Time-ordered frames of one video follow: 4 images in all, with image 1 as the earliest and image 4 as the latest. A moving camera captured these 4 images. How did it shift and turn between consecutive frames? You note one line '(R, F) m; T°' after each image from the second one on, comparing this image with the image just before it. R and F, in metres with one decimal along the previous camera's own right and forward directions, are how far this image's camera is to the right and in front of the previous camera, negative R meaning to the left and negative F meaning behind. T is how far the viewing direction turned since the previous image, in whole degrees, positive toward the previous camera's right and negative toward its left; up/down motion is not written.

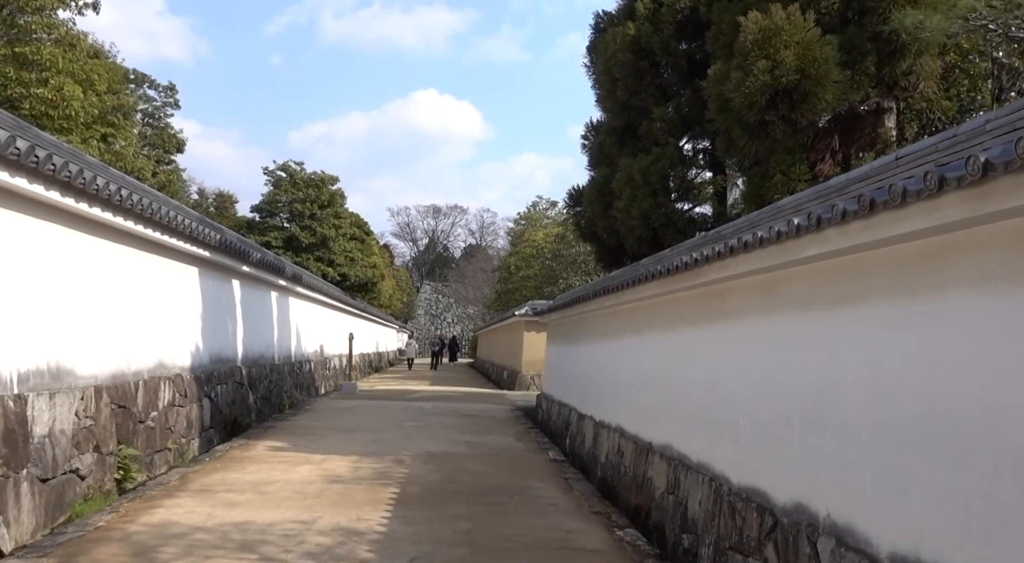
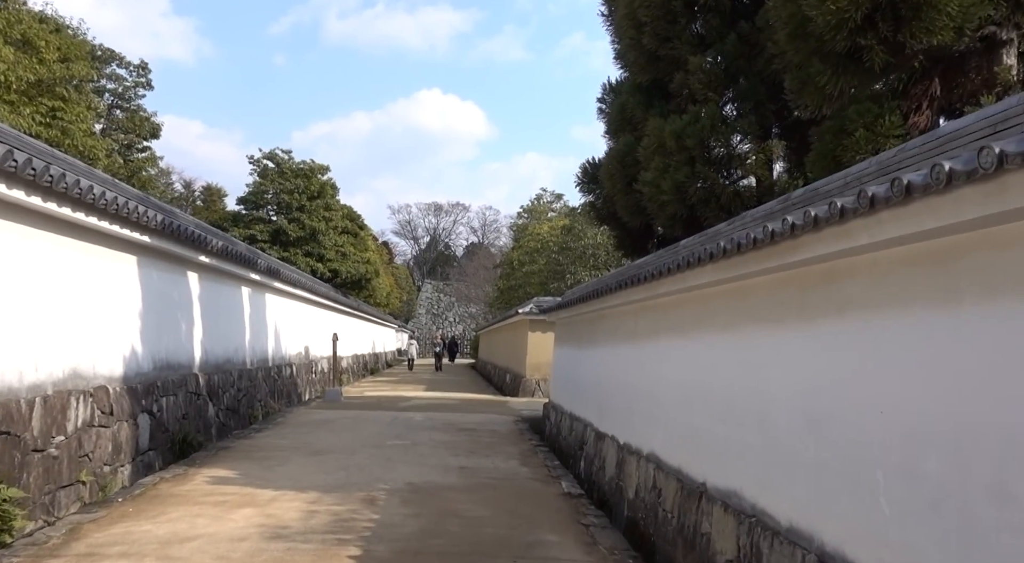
(0.0, +1.8) m; 0°
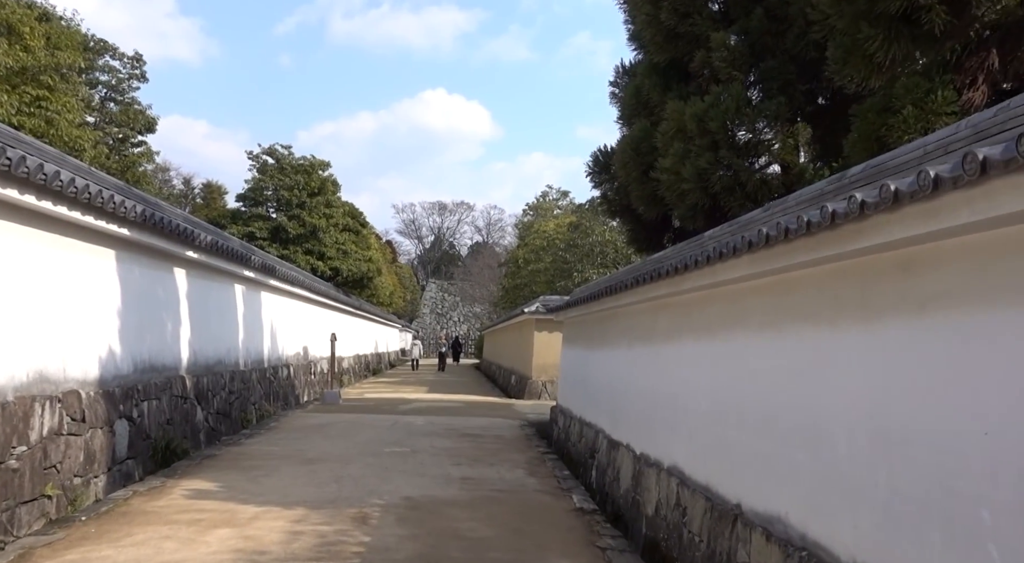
(0.0, +0.6) m; 0°
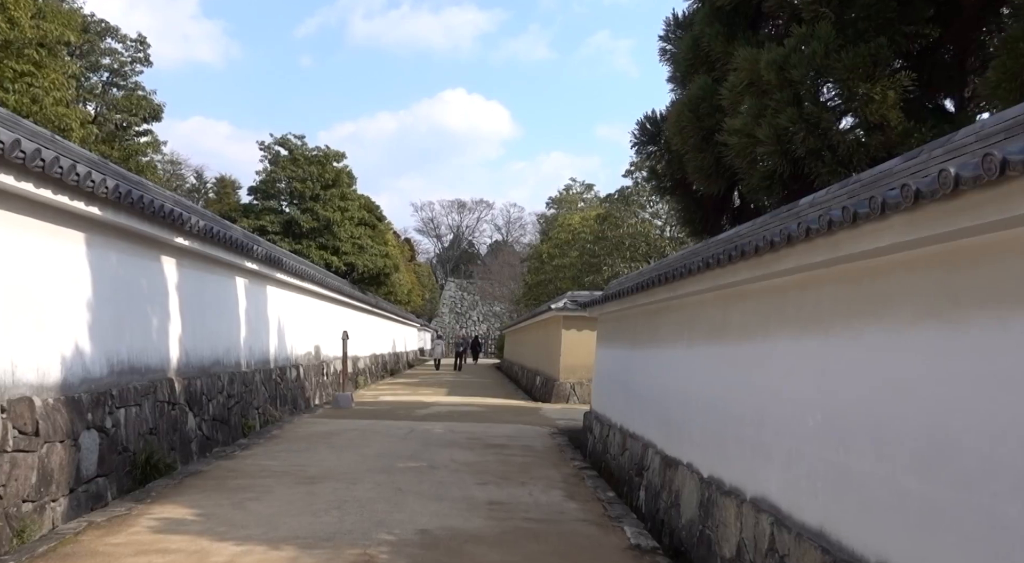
(-0.1, +1.2) m; -1°
